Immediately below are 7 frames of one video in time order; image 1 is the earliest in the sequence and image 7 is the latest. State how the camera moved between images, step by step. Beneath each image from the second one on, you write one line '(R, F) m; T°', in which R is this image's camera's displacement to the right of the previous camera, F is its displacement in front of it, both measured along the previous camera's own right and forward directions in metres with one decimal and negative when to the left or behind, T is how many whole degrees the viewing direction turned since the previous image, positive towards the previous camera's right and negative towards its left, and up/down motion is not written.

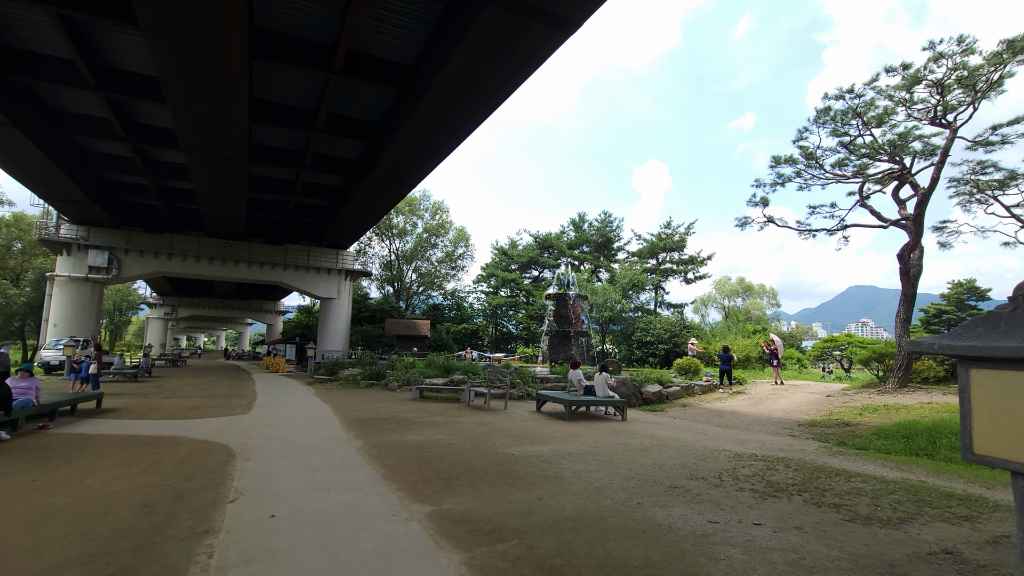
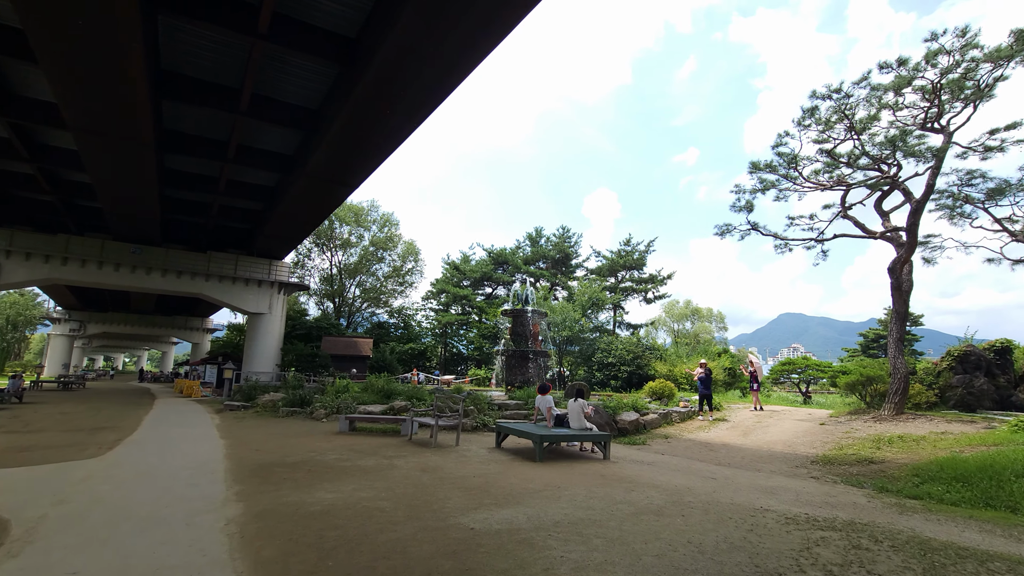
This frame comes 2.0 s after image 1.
(-0.1, +2.0) m; +6°
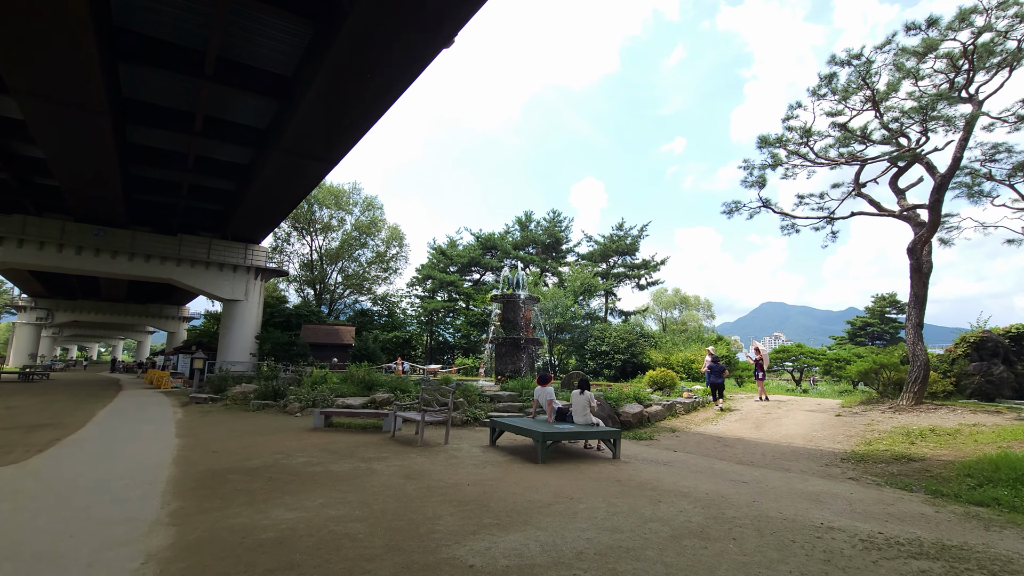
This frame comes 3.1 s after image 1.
(-0.2, +1.0) m; +2°
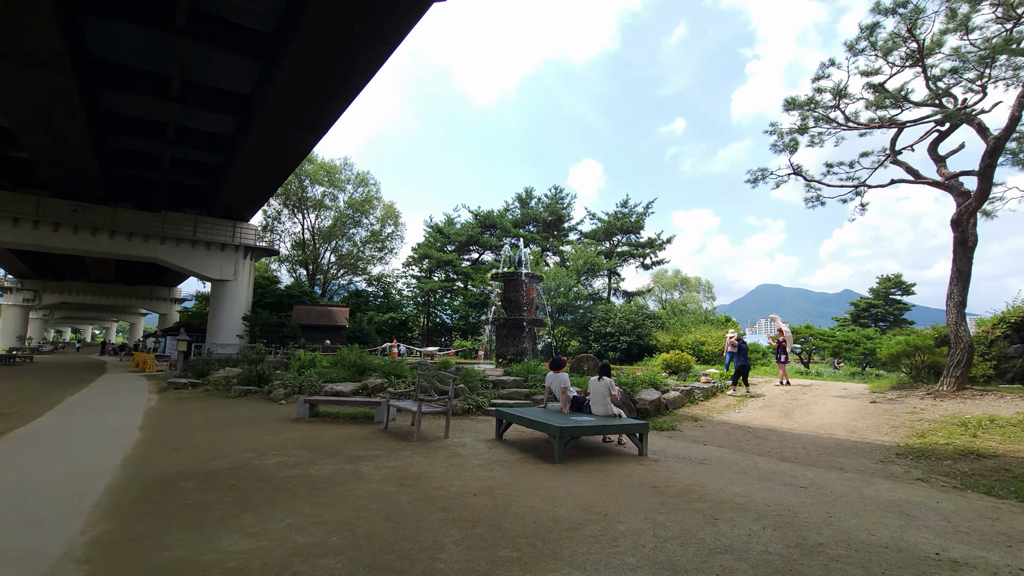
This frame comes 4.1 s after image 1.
(-0.2, +1.0) m; 0°
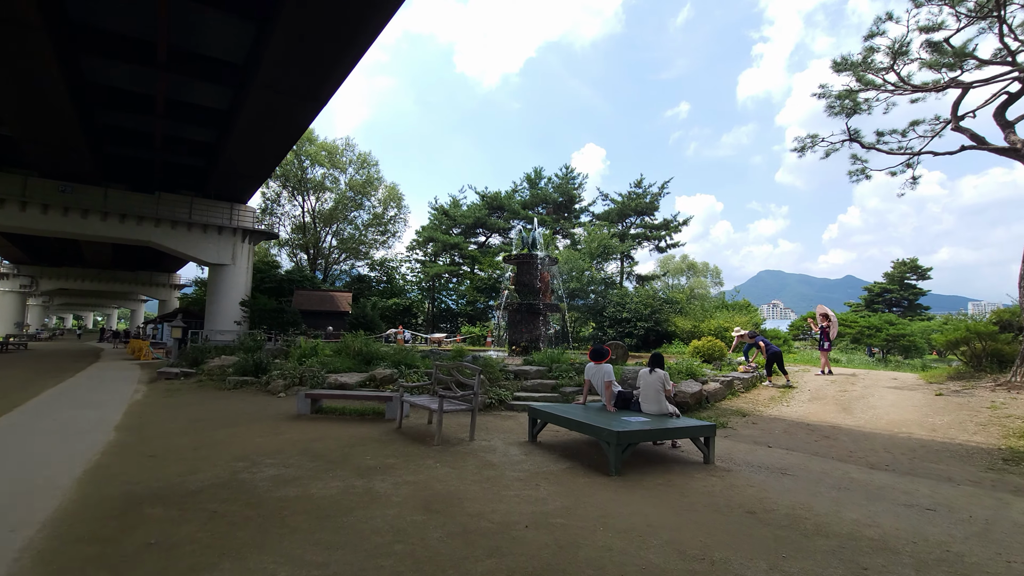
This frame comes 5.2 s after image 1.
(-0.4, +1.0) m; 0°
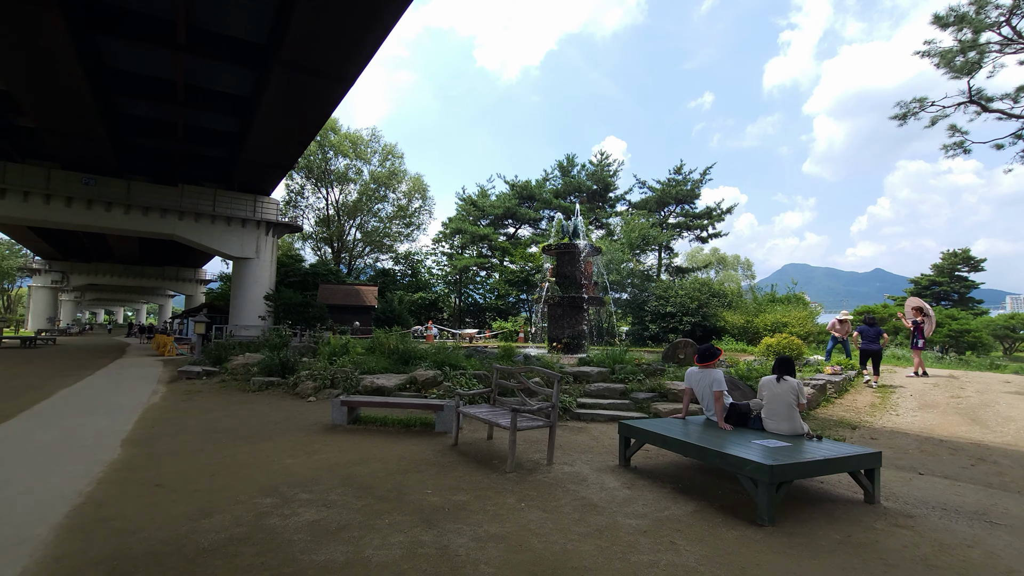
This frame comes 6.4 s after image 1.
(-0.6, +1.1) m; -2°
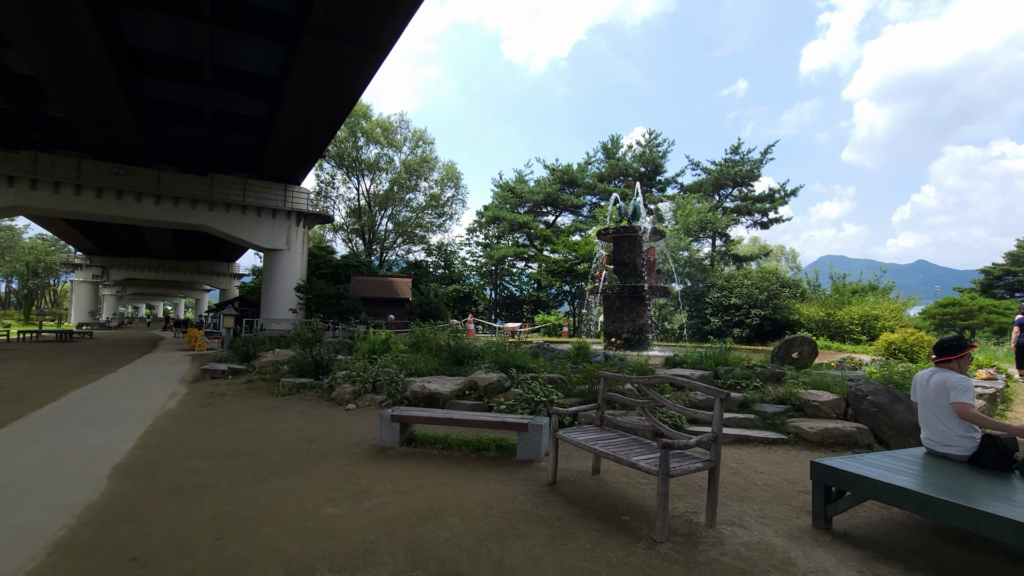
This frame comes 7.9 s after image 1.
(-0.7, +1.4) m; -3°
